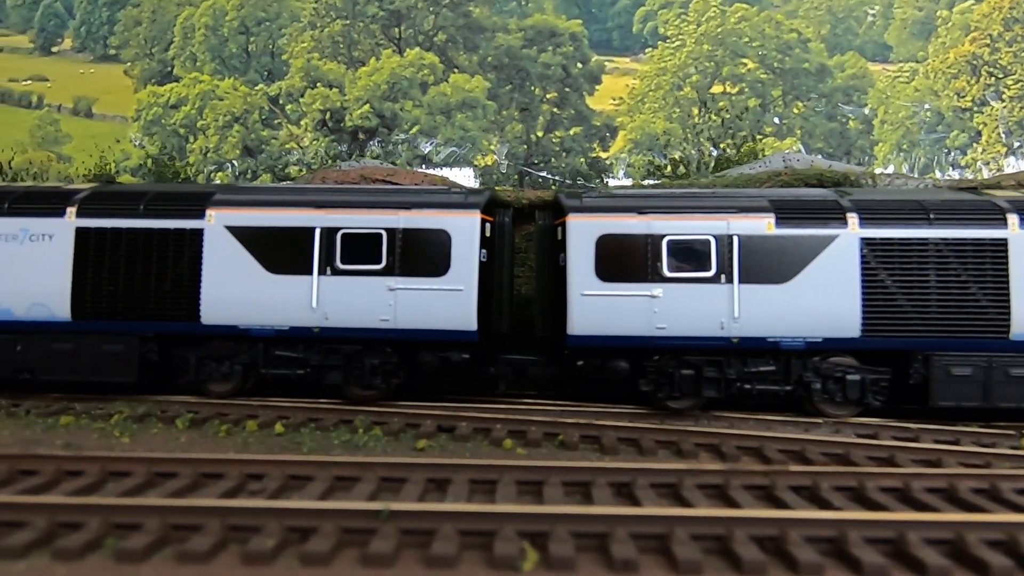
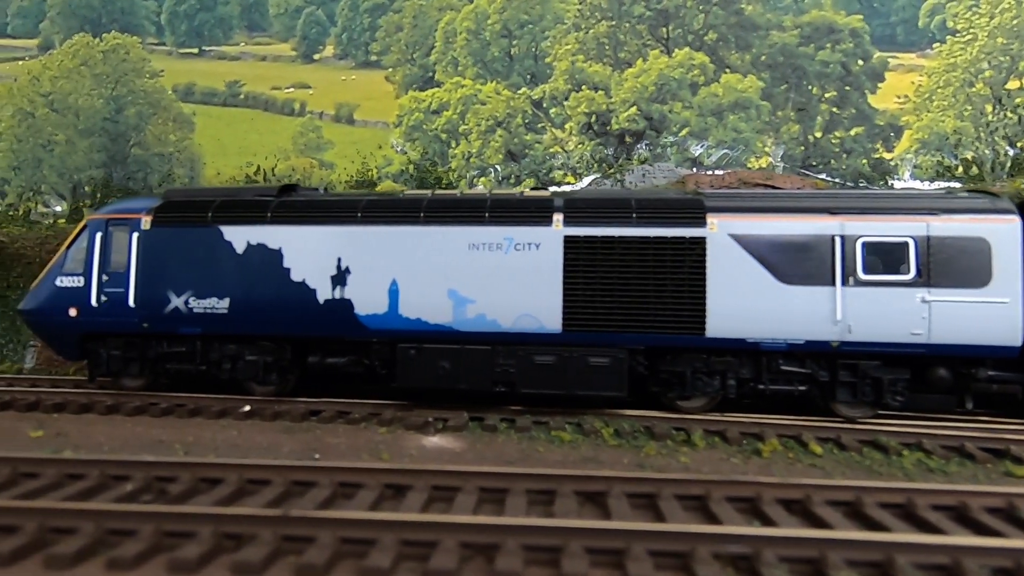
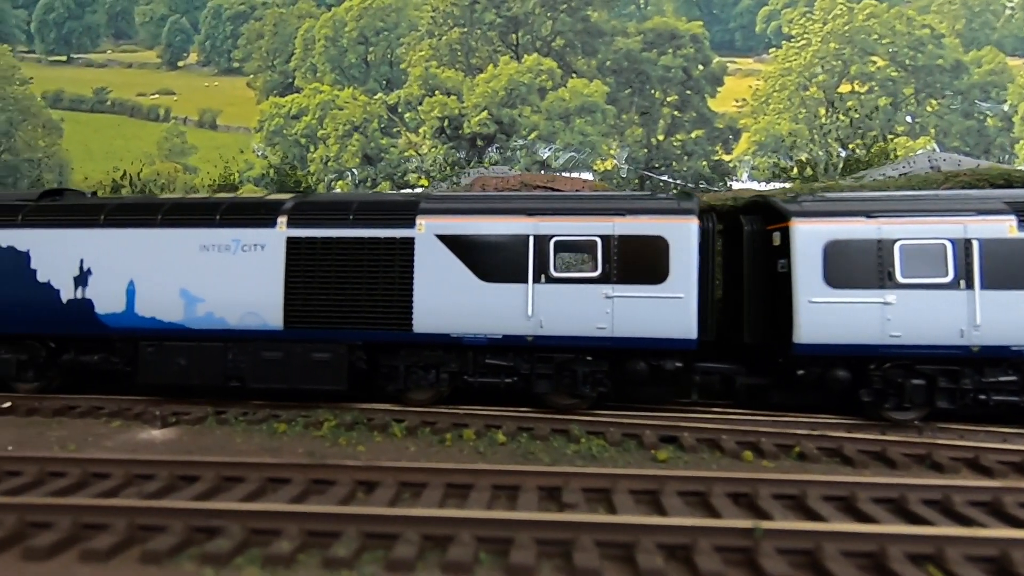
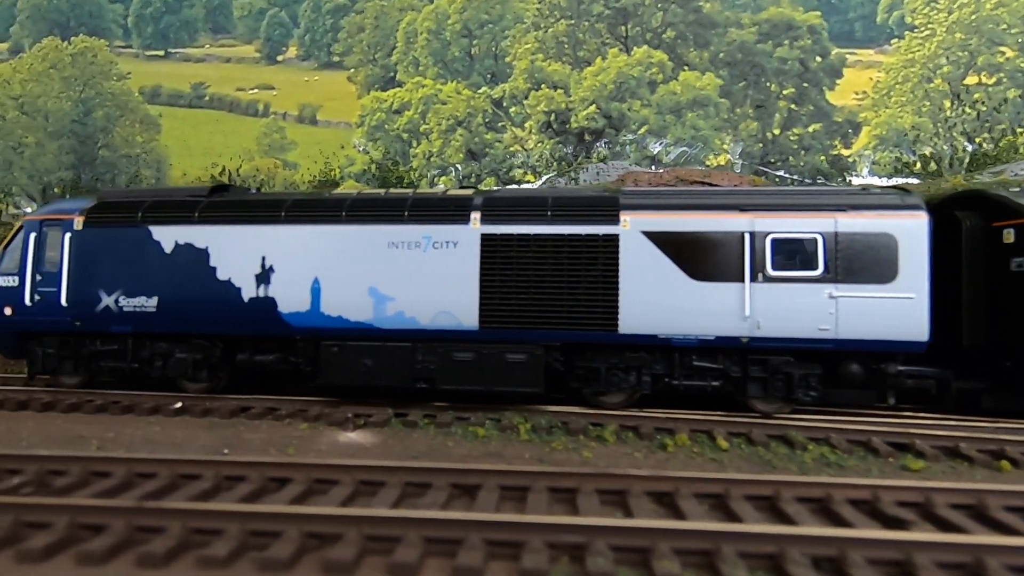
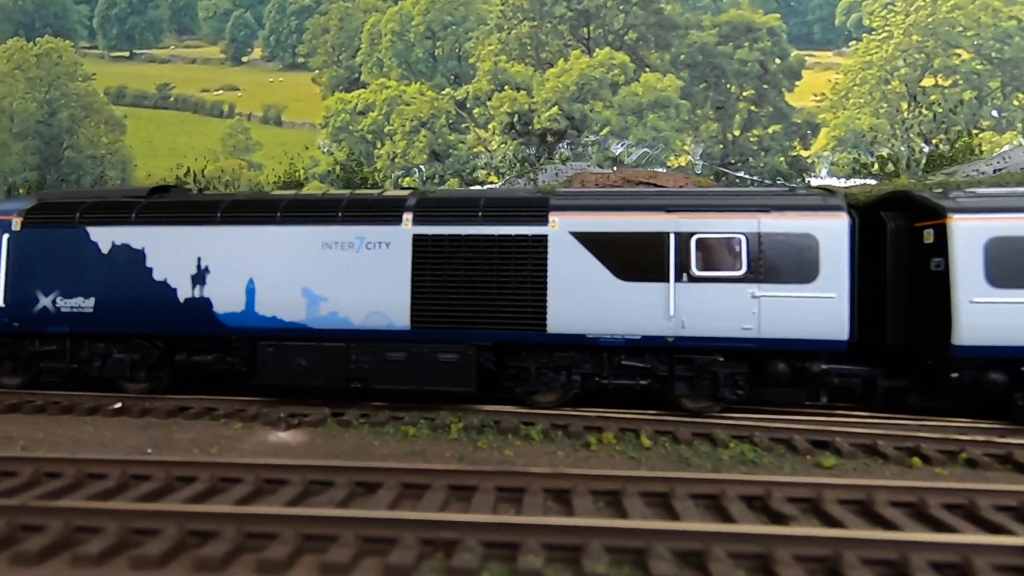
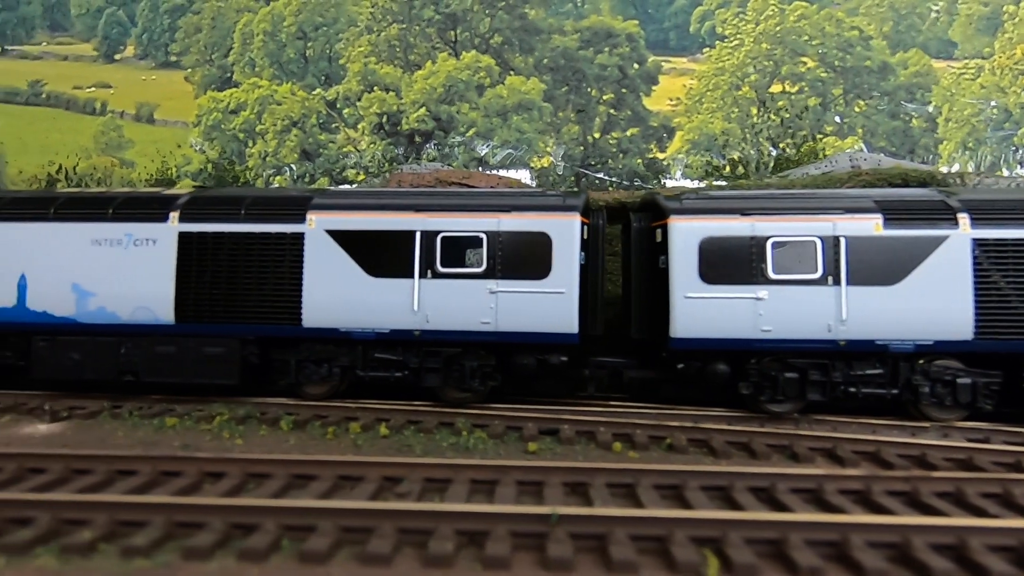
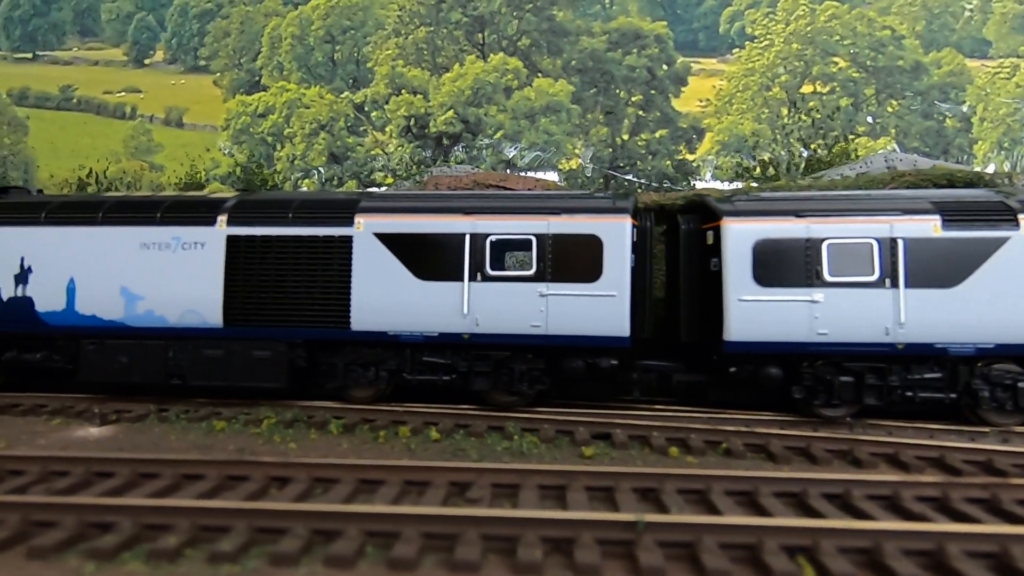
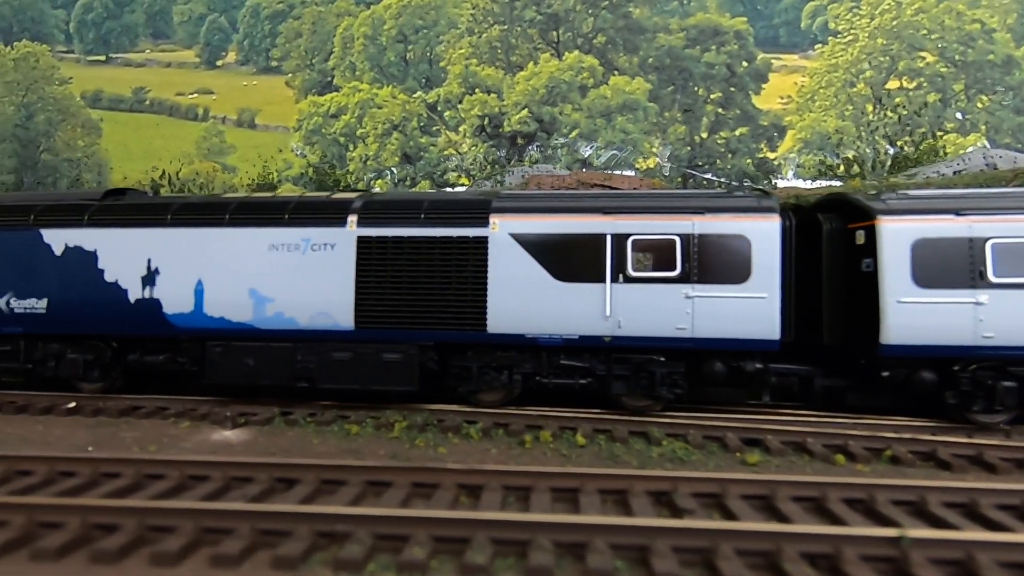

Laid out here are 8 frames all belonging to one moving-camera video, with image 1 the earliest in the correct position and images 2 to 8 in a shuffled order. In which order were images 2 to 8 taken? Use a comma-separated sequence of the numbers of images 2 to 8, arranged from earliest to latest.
6, 7, 3, 8, 5, 4, 2
